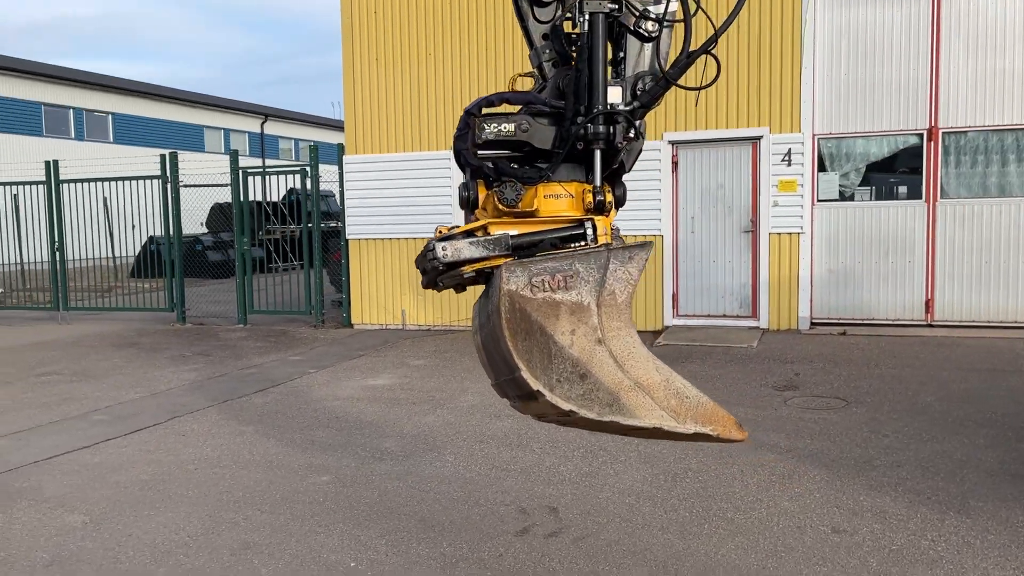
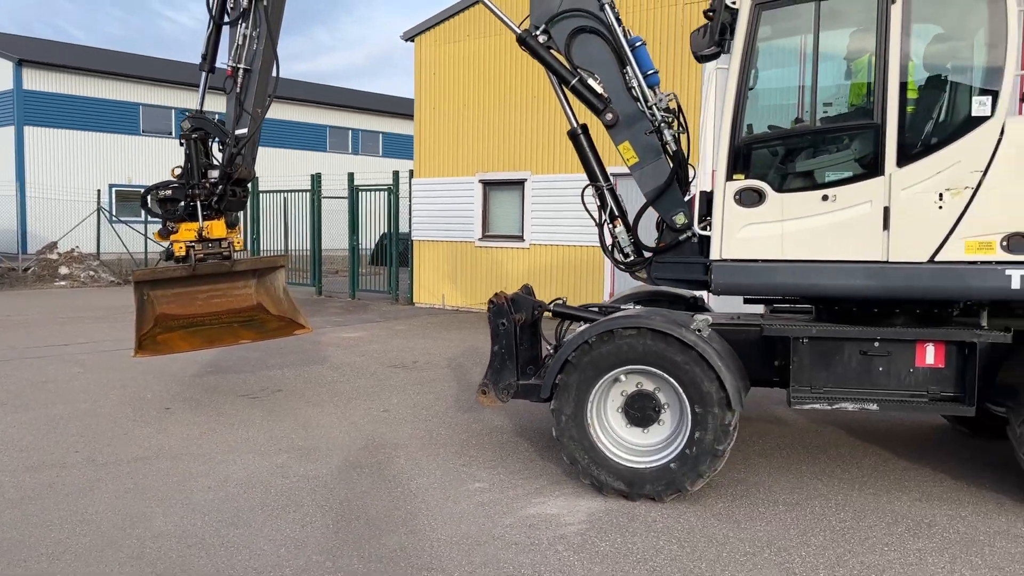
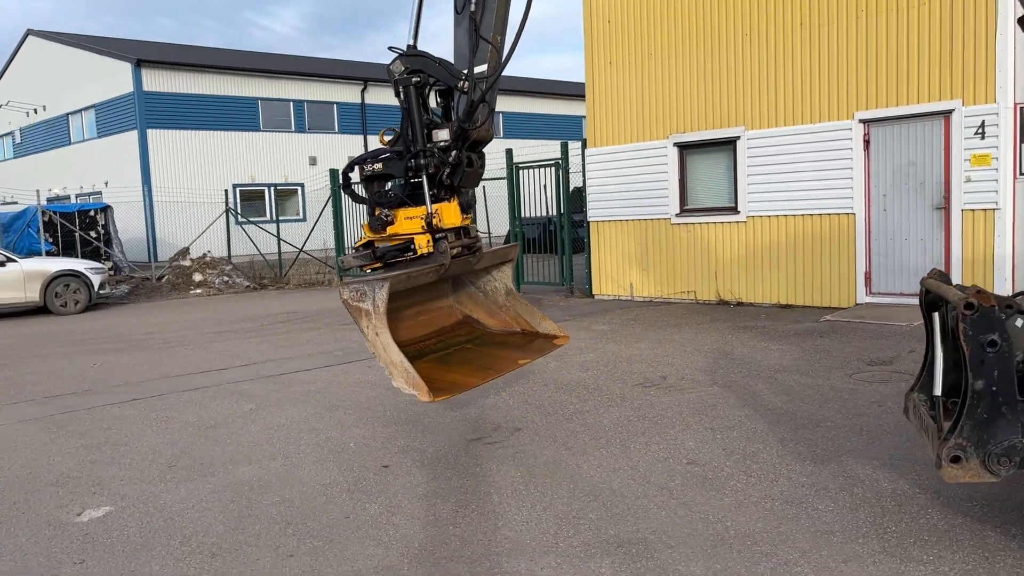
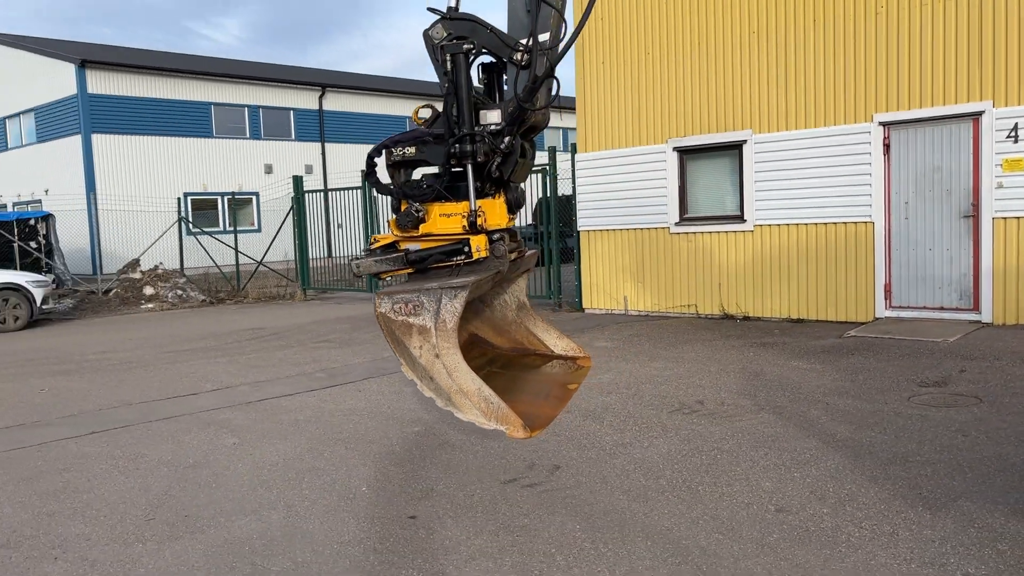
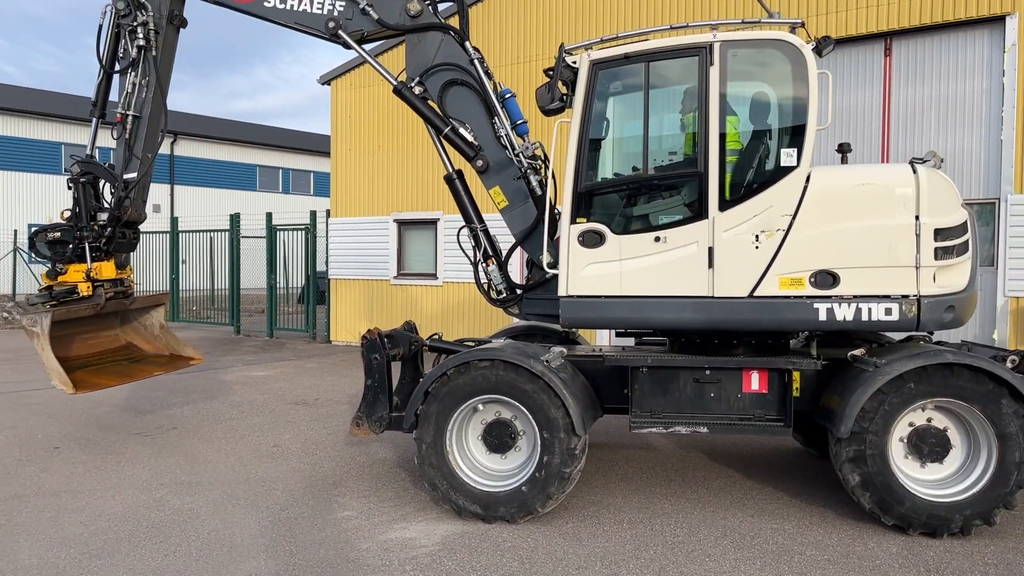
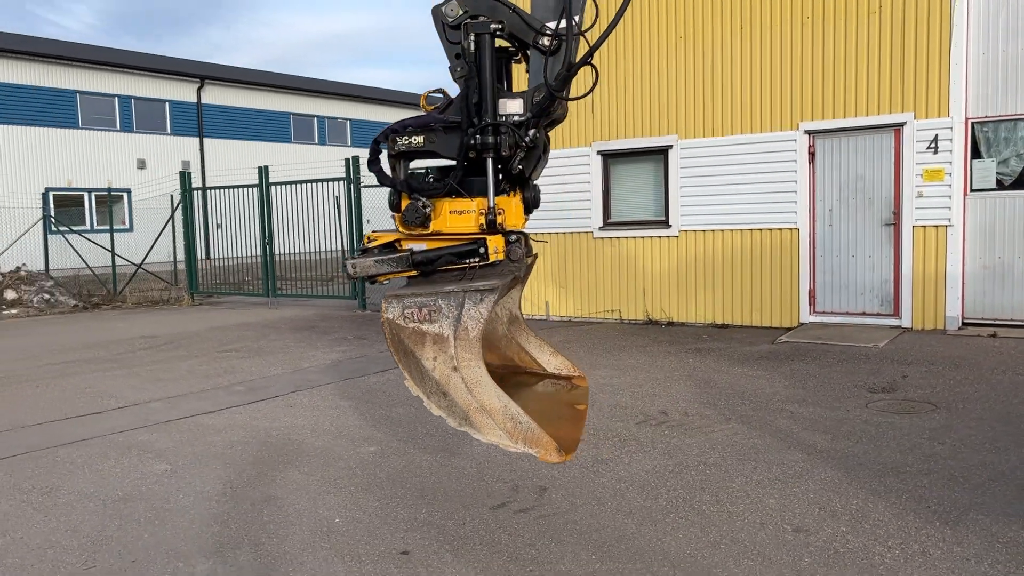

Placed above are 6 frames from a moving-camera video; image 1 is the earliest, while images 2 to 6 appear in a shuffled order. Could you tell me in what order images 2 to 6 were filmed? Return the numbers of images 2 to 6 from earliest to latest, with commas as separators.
6, 4, 3, 2, 5
